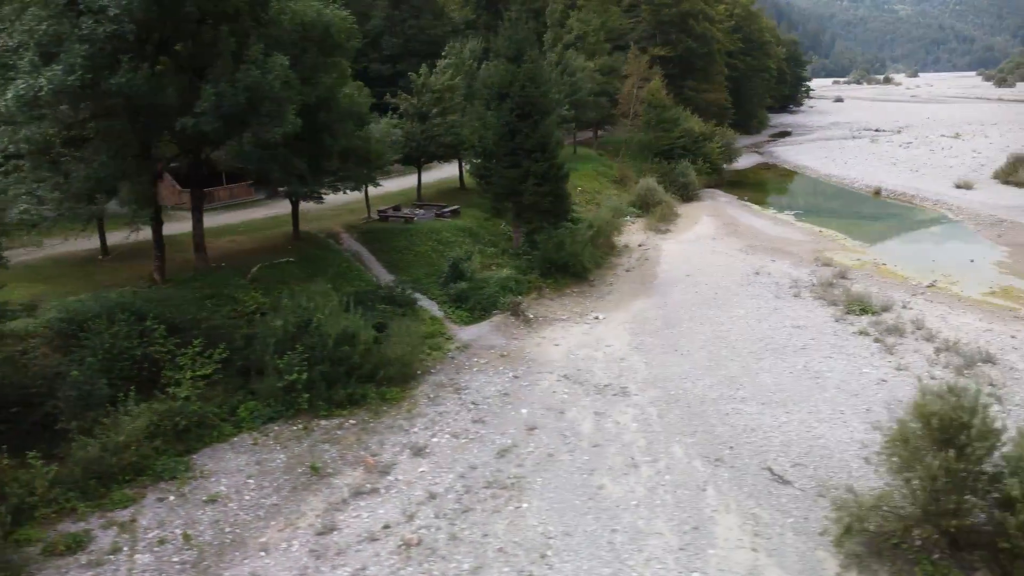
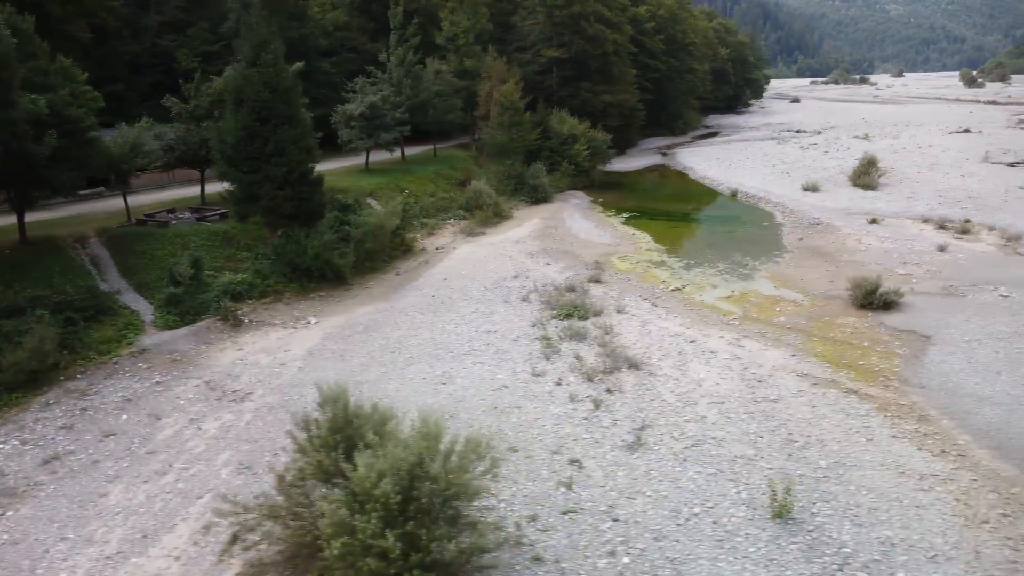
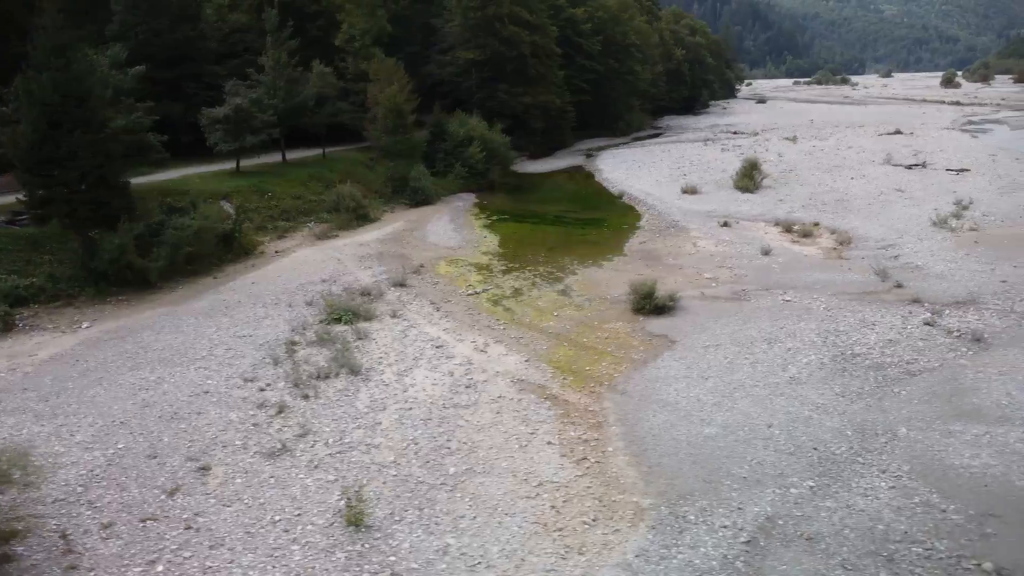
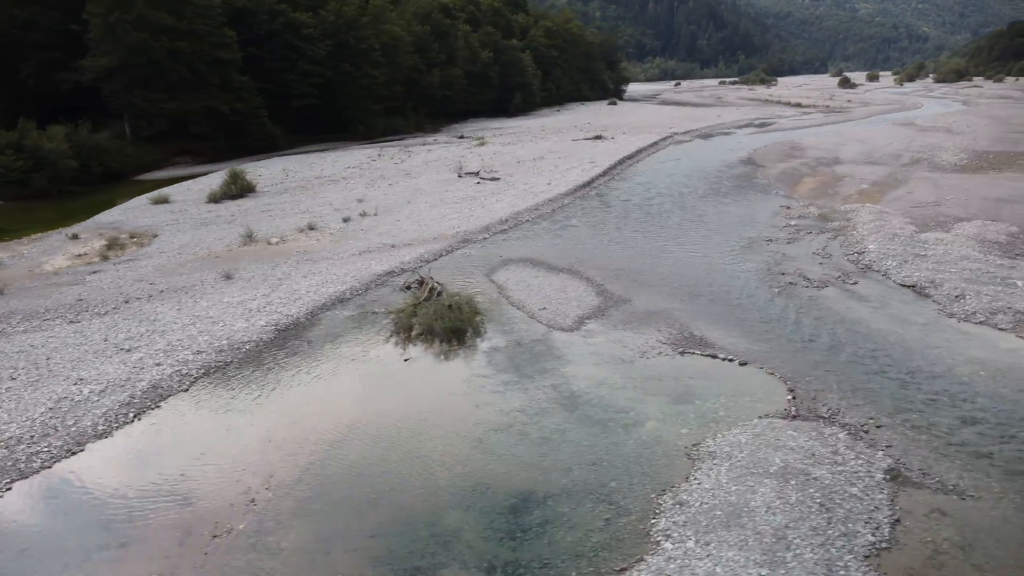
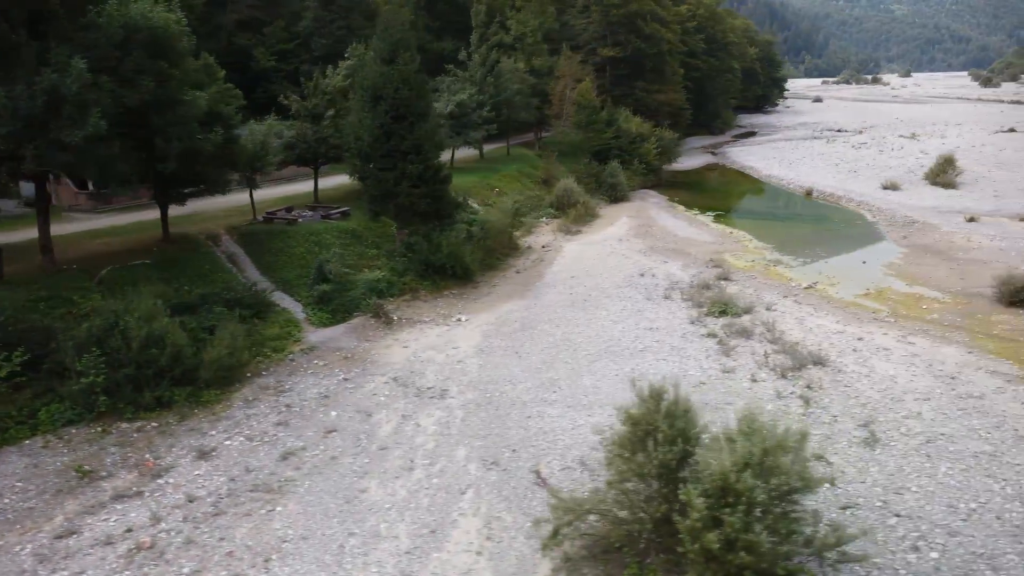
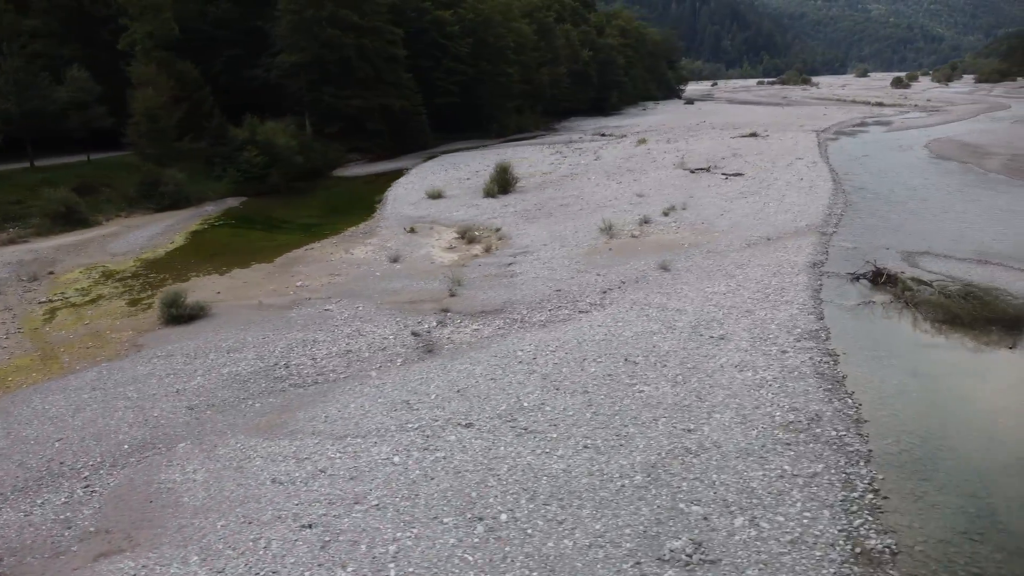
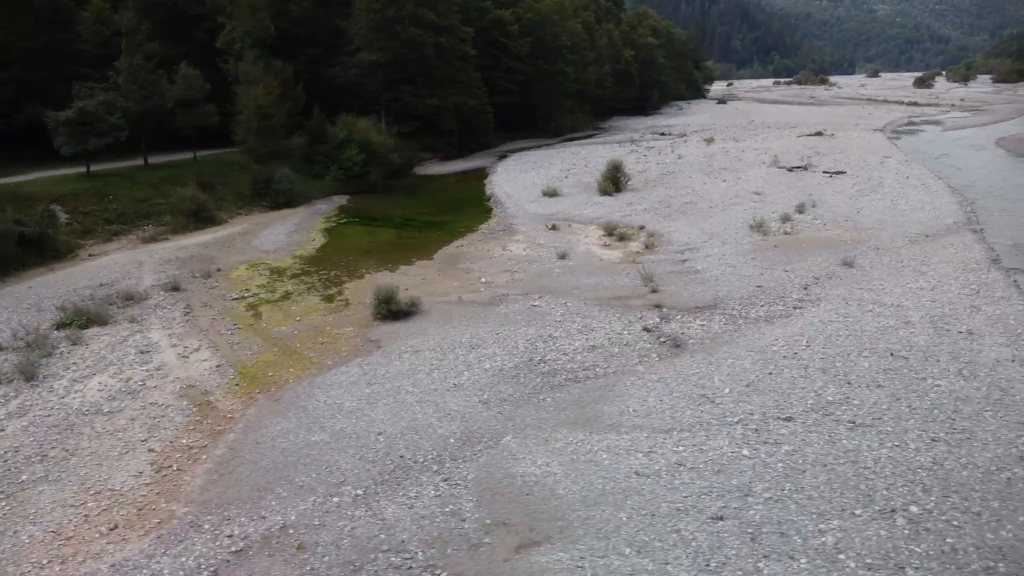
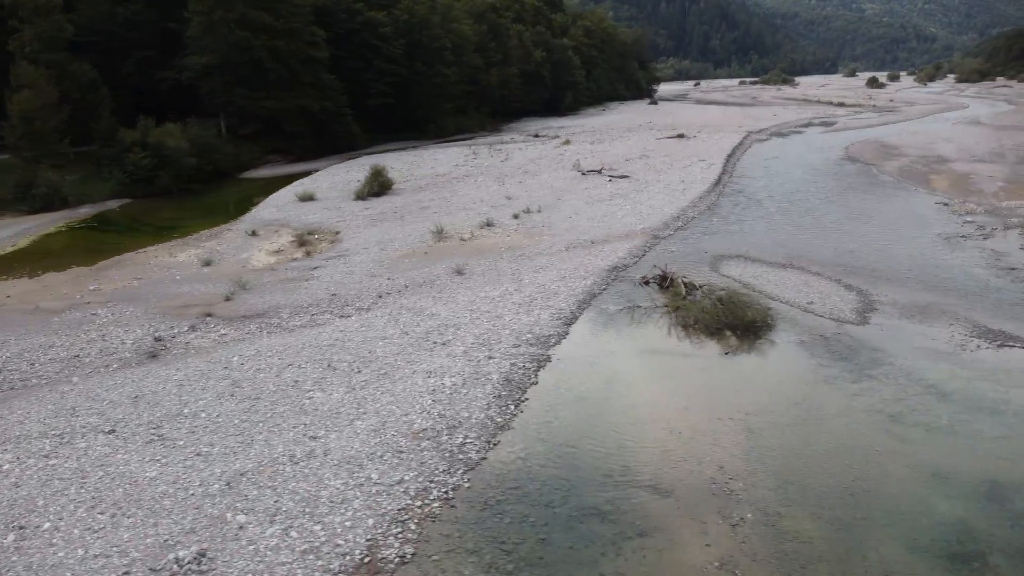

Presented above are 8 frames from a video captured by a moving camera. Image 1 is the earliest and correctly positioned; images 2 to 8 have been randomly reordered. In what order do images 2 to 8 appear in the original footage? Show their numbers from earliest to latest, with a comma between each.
5, 2, 3, 7, 6, 8, 4
